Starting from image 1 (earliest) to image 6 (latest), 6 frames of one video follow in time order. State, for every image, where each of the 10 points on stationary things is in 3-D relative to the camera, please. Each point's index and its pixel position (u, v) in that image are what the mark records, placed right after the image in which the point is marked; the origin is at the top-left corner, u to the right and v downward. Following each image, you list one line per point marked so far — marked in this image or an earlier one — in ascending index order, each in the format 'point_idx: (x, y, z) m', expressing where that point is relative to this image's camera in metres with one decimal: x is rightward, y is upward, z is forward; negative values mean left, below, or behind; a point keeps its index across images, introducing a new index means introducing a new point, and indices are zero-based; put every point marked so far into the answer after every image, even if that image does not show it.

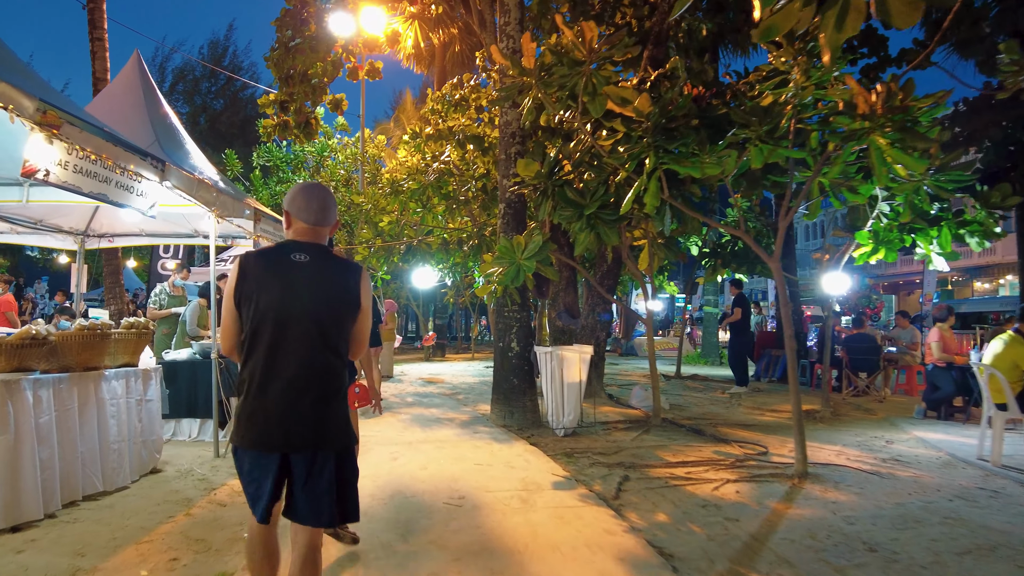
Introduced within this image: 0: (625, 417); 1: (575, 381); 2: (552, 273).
0: (+1.3, -1.5, +7.8) m
1: (+0.6, -1.0, +6.7) m
2: (+0.4, +0.1, +6.5) m
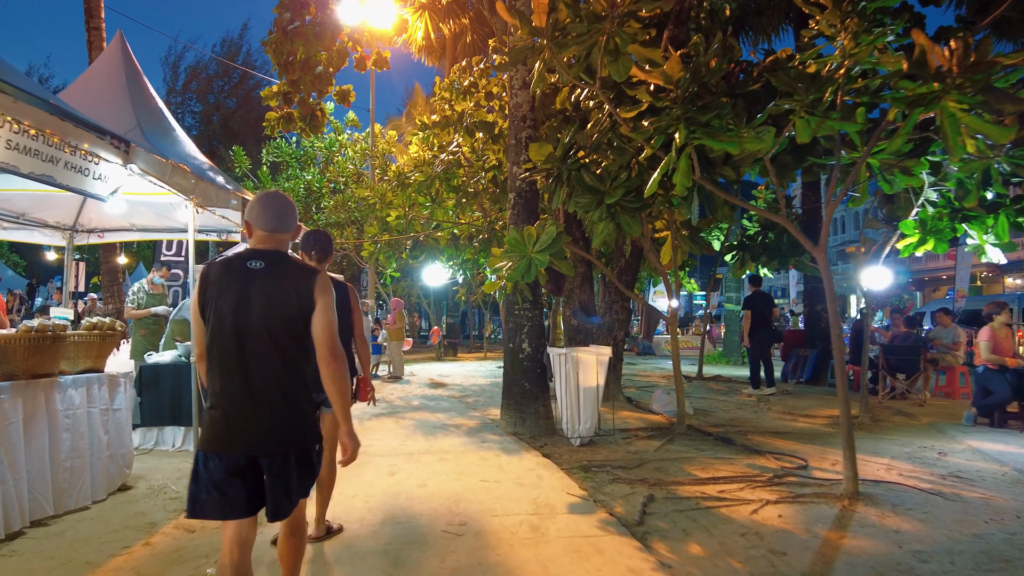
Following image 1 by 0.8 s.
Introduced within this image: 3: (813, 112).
0: (+1.5, -1.5, +7.2) m
1: (+0.7, -0.9, +6.2) m
2: (+0.5, +0.2, +5.9) m
3: (+1.8, +1.1, +4.0) m
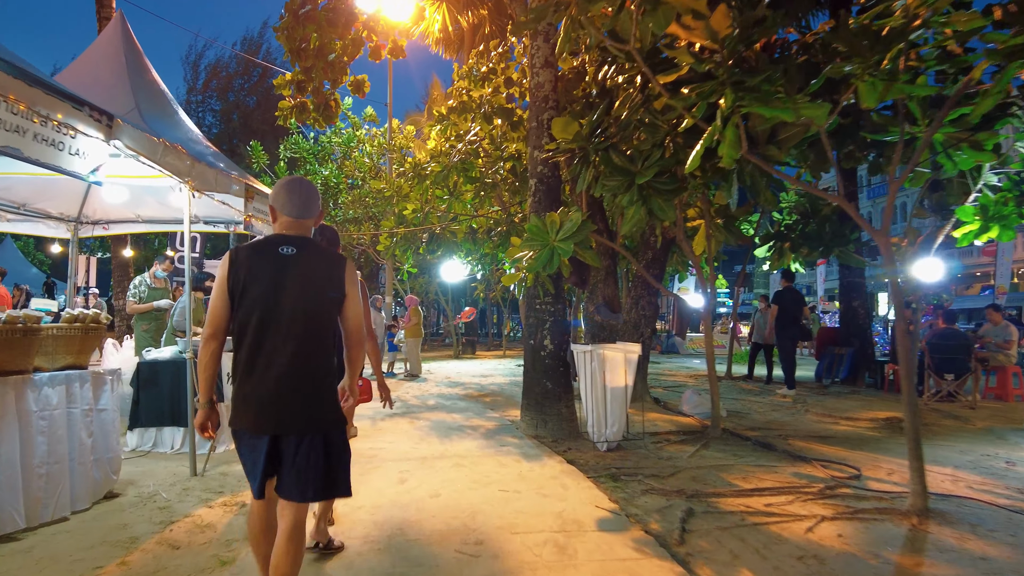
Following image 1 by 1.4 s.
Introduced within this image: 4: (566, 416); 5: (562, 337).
0: (+1.7, -1.4, +6.7) m
1: (+0.9, -0.8, +5.7) m
2: (+0.7, +0.2, +5.4) m
3: (+2.0, +1.1, +3.5) m
4: (+0.5, -1.2, +6.2) m
5: (+0.5, -0.5, +6.3) m
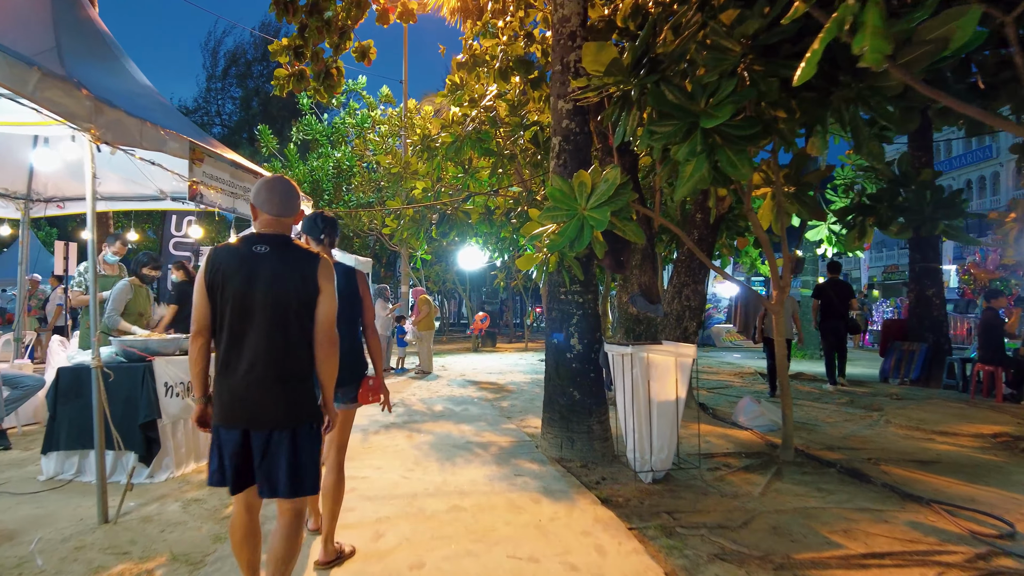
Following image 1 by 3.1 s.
0: (+1.8, -1.3, +5.4) m
1: (+1.1, -0.7, +4.4) m
2: (+0.8, +0.3, +4.1) m
3: (+2.0, +1.2, +2.2) m
4: (+0.7, -1.1, +5.0) m
5: (+0.6, -0.4, +5.0) m
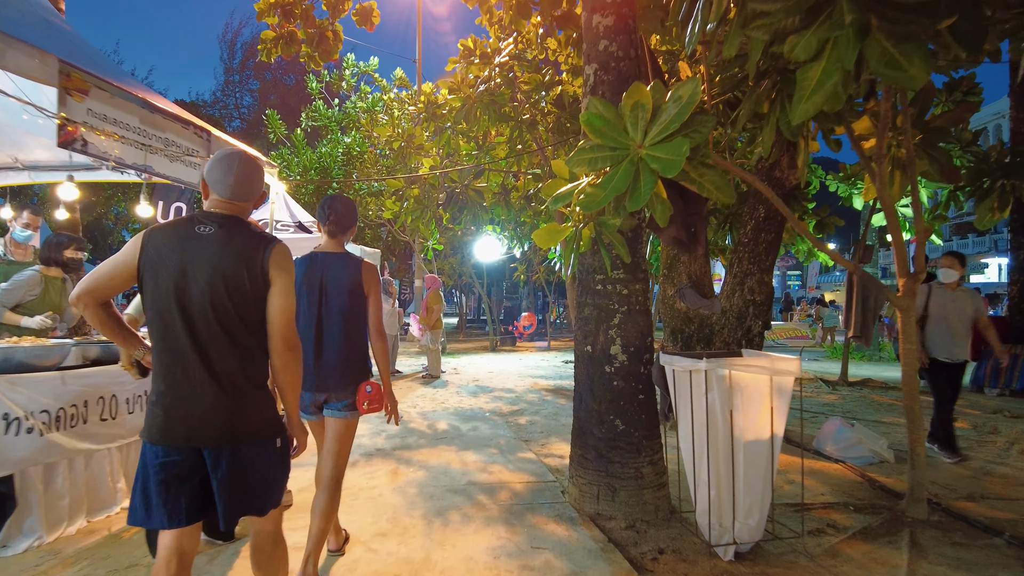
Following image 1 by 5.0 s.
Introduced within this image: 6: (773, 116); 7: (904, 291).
0: (+1.9, -1.2, +3.9) m
1: (+1.1, -0.7, +2.9) m
2: (+0.8, +0.4, +2.7) m
3: (+2.0, +1.3, +0.7) m
4: (+0.7, -1.0, +3.5) m
5: (+0.7, -0.3, +3.6) m
6: (+1.2, +0.8, +3.2) m
7: (+2.1, 0.0, +3.6) m
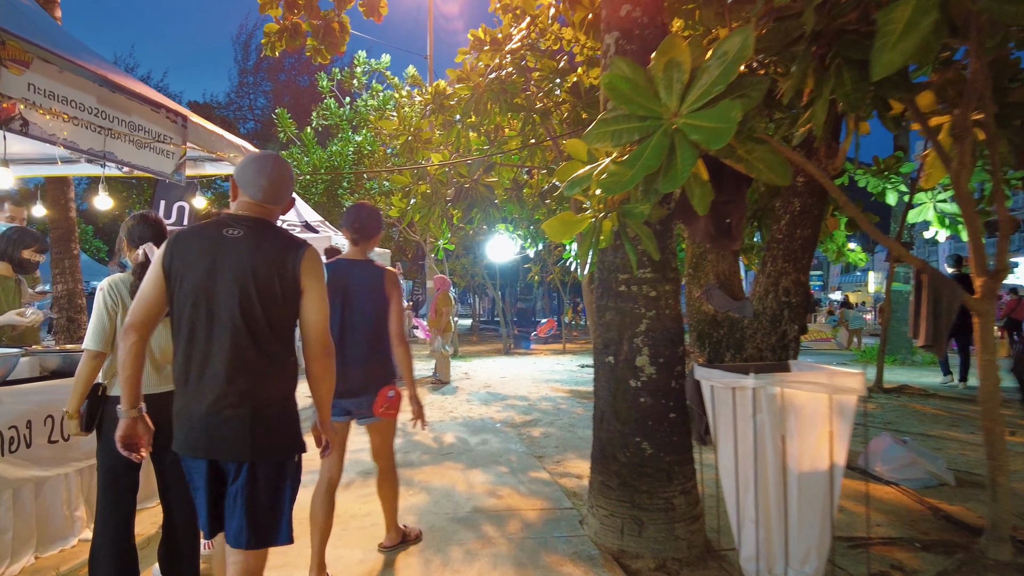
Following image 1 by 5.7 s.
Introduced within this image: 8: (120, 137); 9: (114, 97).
0: (+2.0, -1.2, +3.4) m
1: (+1.2, -0.7, +2.4) m
2: (+0.8, +0.4, +2.2) m
3: (+2.0, +1.3, +0.1) m
4: (+0.8, -1.0, +3.0) m
5: (+0.8, -0.3, +3.1) m
6: (+1.3, +0.8, +2.6) m
7: (+2.2, 0.0, +3.0) m
8: (-2.0, +0.8, +3.5) m
9: (-2.0, +1.0, +3.4) m
